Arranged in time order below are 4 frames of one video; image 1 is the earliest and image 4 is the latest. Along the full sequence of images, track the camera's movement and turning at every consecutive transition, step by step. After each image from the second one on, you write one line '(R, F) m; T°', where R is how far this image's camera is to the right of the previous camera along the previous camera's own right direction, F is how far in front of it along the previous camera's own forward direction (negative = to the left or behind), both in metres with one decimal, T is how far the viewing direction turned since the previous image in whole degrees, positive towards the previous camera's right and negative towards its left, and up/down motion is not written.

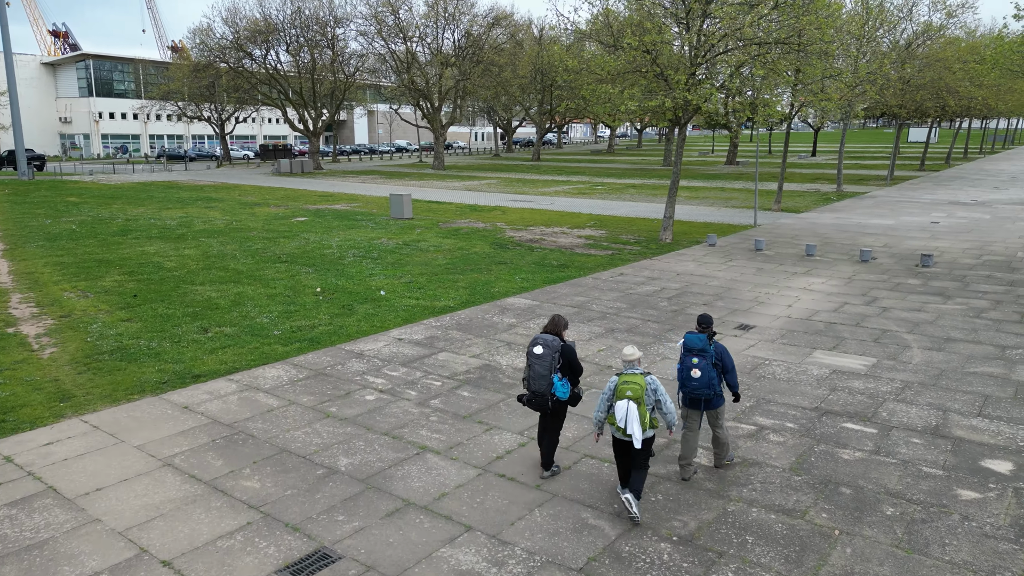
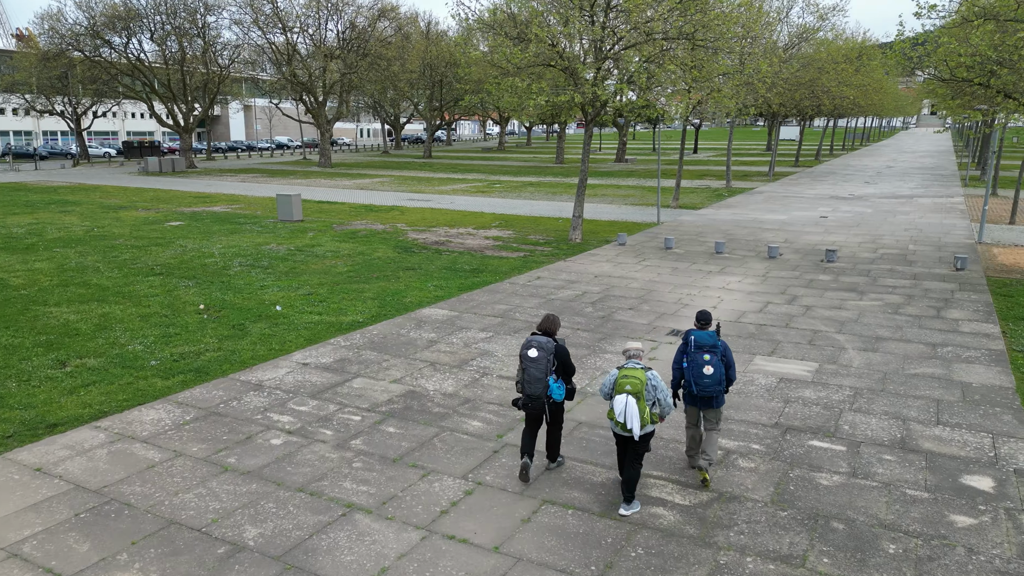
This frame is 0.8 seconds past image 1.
(-0.4, +1.0) m; +9°
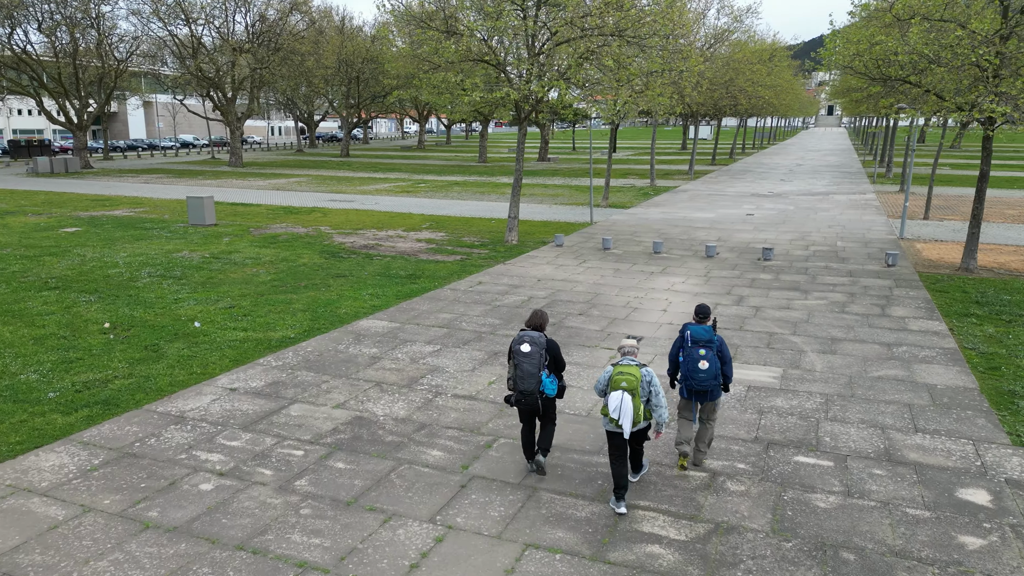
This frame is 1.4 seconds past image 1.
(-0.4, +0.7) m; +6°
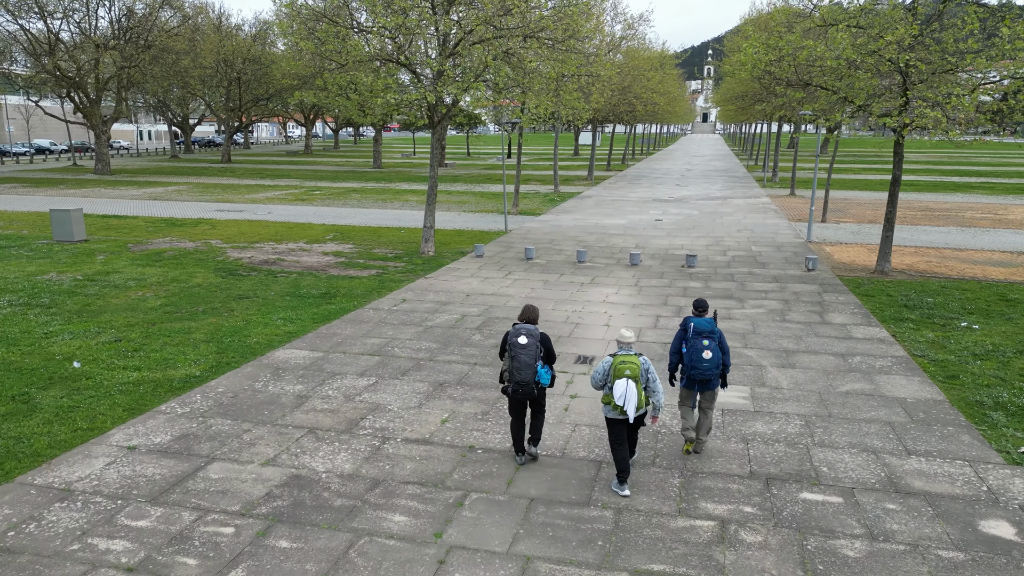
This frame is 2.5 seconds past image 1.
(-0.6, +0.9) m; +9°
